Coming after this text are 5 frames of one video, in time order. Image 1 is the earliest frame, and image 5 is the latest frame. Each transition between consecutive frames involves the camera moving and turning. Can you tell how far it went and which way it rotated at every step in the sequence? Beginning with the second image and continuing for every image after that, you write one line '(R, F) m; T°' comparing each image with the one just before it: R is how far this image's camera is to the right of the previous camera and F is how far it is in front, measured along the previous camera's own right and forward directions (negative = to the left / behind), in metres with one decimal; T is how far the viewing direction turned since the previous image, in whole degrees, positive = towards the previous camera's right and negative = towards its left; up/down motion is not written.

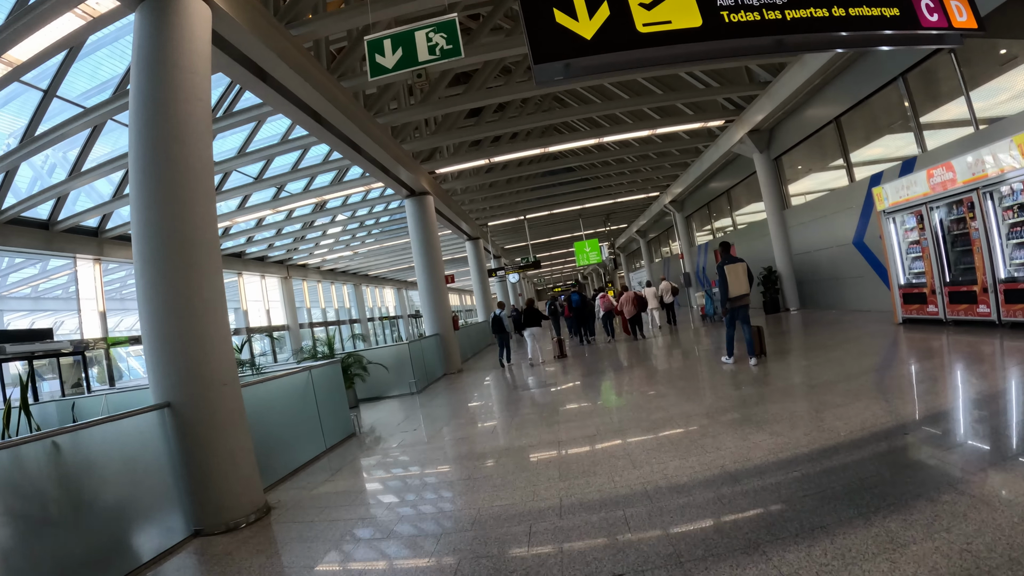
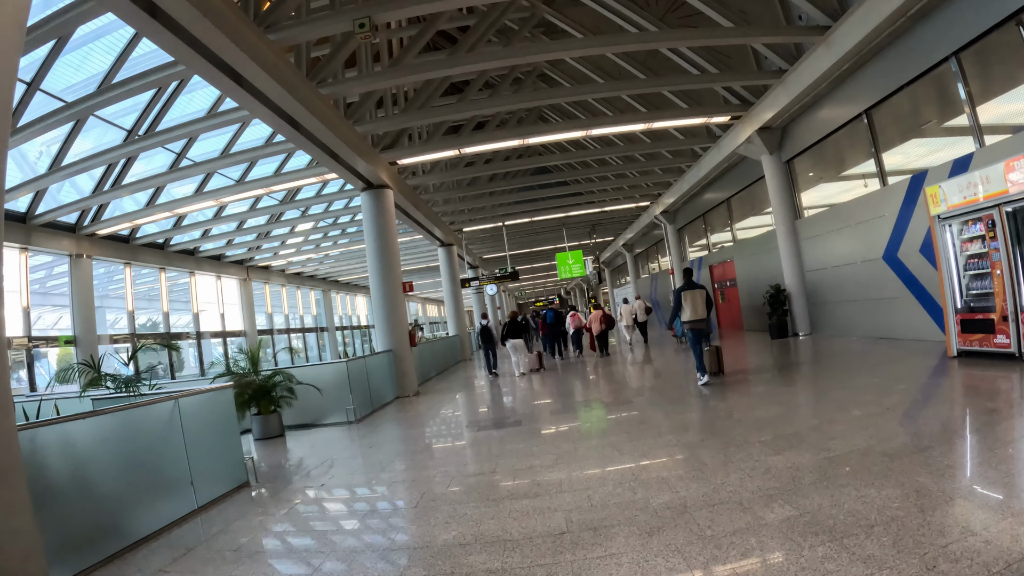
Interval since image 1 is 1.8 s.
(+0.3, +1.7) m; +2°
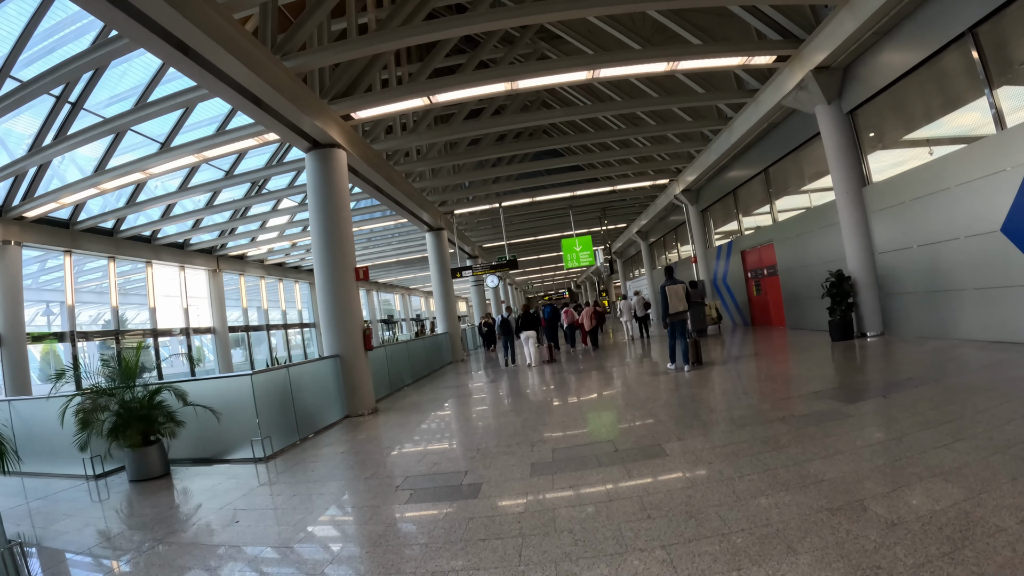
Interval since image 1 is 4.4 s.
(+0.4, +2.3) m; -1°
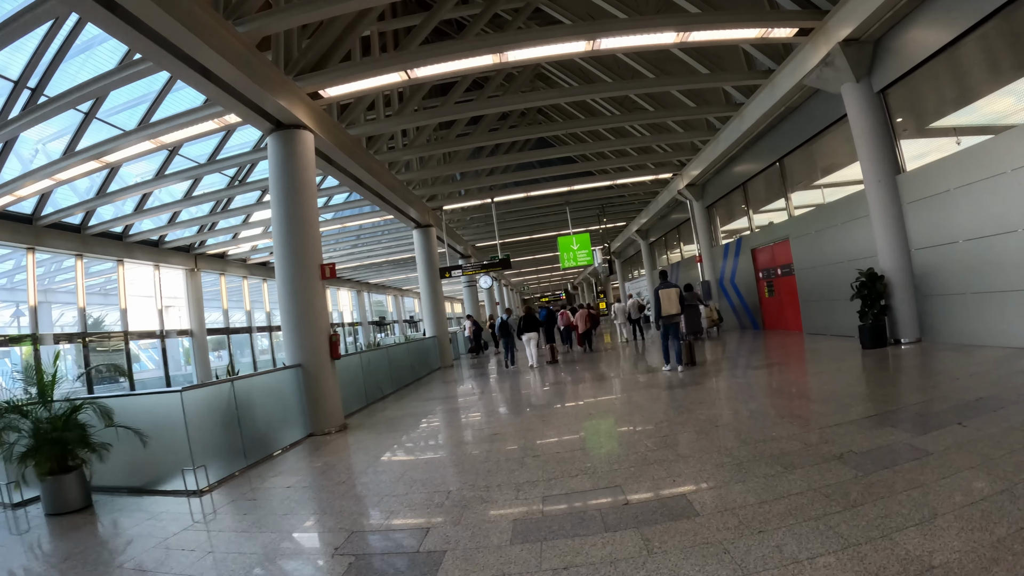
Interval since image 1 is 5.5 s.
(+0.1, +0.9) m; 0°
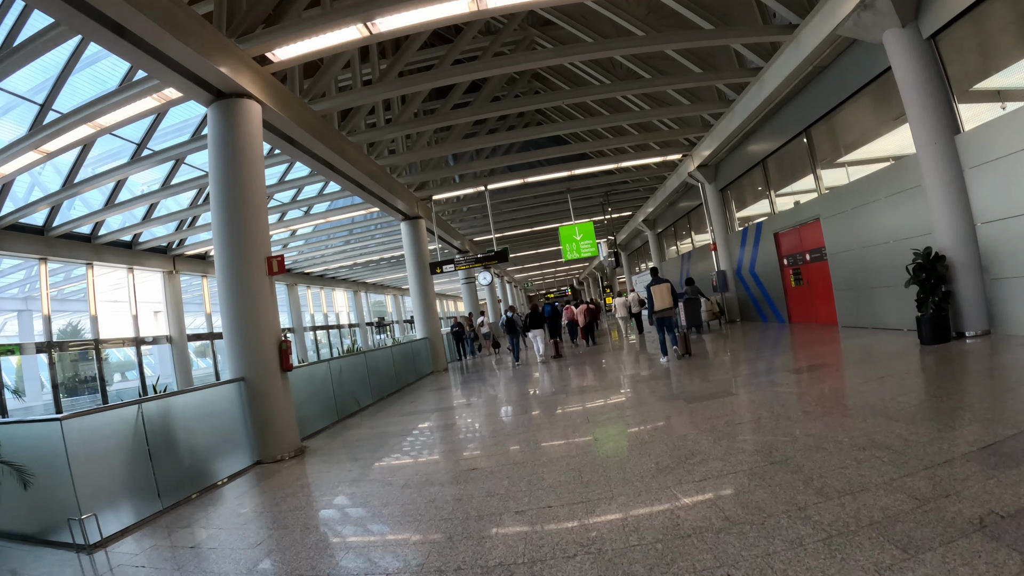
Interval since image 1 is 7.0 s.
(+0.2, +1.1) m; 0°
